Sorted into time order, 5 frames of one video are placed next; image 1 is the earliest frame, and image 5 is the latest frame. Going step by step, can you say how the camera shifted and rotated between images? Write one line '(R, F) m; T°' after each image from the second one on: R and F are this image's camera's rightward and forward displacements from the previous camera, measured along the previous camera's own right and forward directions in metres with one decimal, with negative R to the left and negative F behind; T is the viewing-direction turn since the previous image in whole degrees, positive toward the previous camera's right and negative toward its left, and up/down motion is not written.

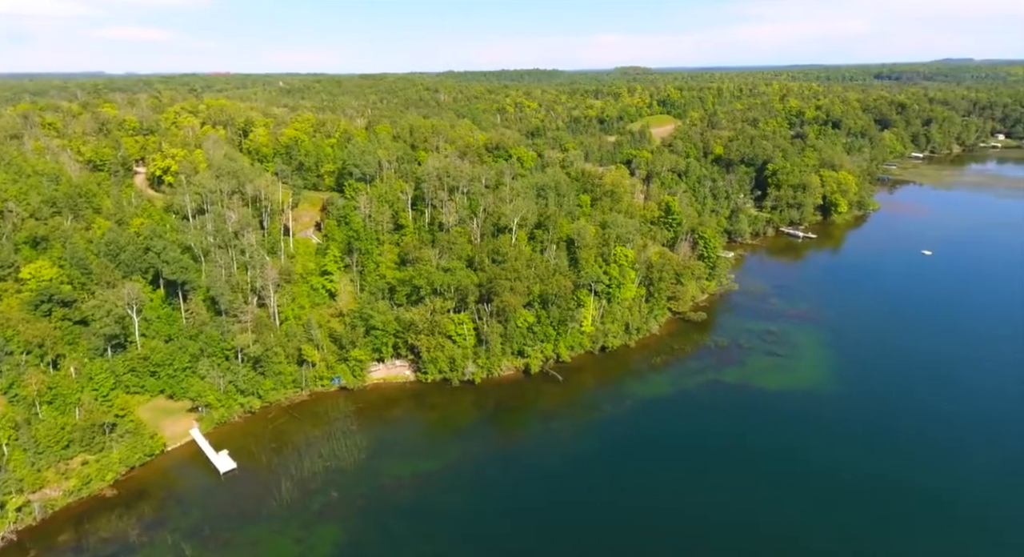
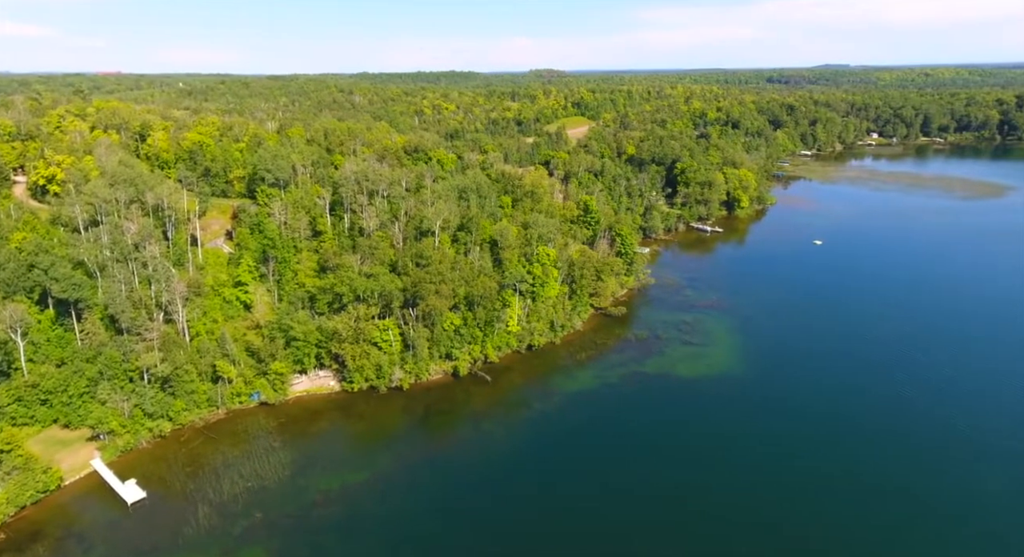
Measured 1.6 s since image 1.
(-1.0, -0.2) m; +8°
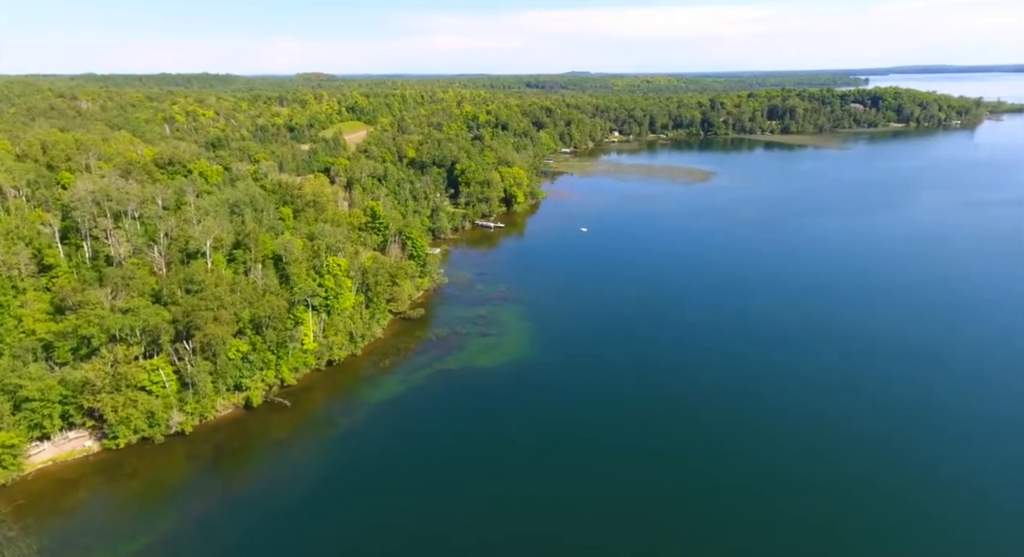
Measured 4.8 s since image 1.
(-1.9, +0.7) m; +21°
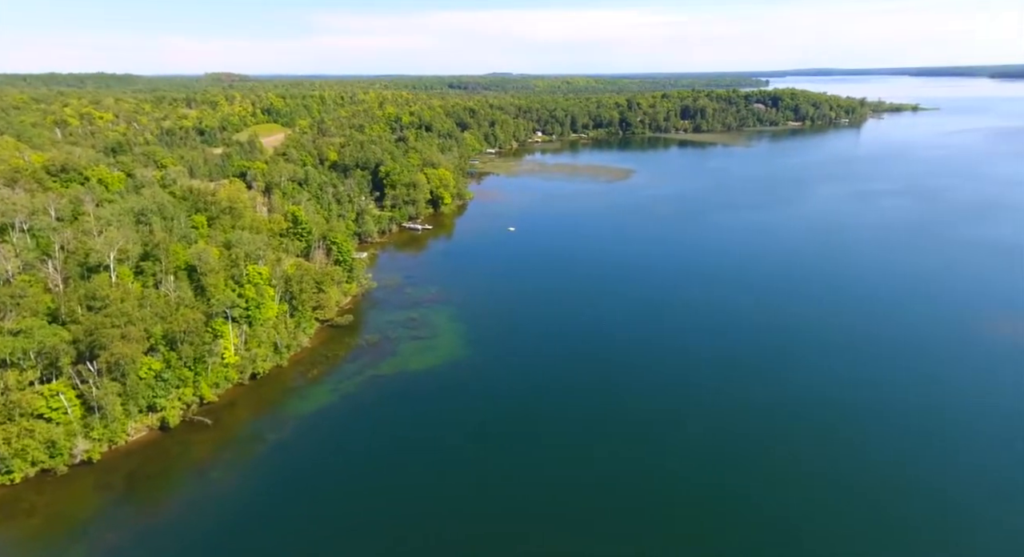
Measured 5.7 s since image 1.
(-0.2, +0.5) m; +7°
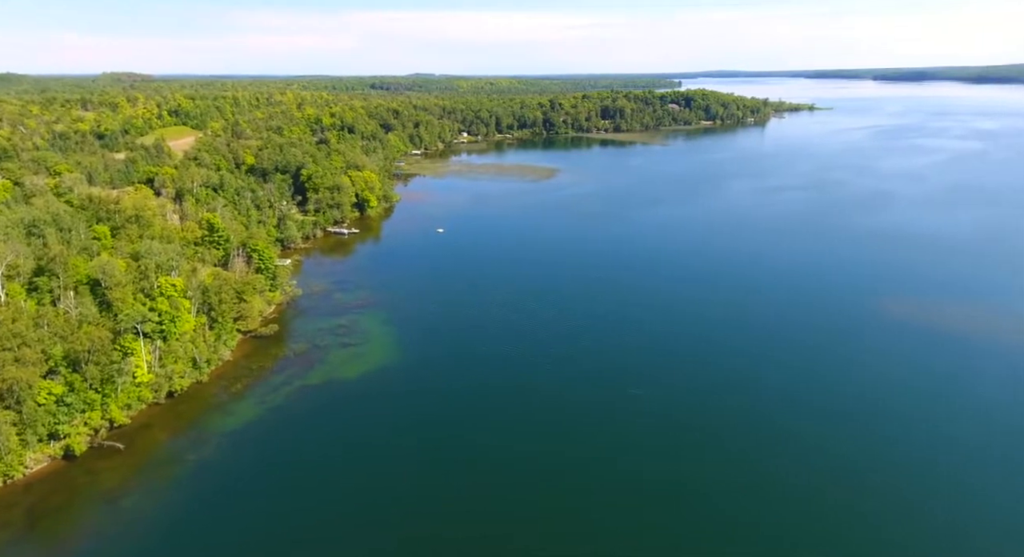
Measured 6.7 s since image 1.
(-0.2, +0.5) m; +7°
